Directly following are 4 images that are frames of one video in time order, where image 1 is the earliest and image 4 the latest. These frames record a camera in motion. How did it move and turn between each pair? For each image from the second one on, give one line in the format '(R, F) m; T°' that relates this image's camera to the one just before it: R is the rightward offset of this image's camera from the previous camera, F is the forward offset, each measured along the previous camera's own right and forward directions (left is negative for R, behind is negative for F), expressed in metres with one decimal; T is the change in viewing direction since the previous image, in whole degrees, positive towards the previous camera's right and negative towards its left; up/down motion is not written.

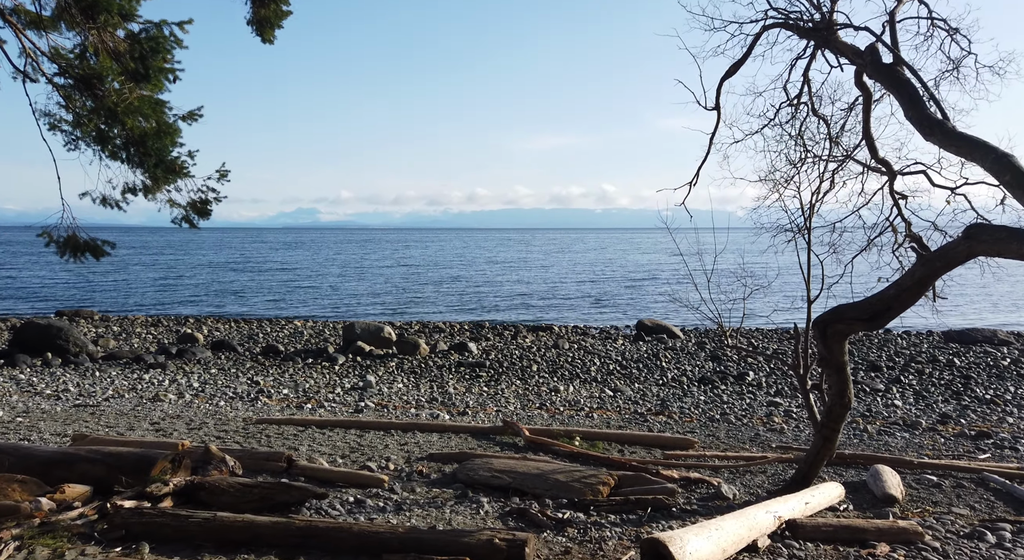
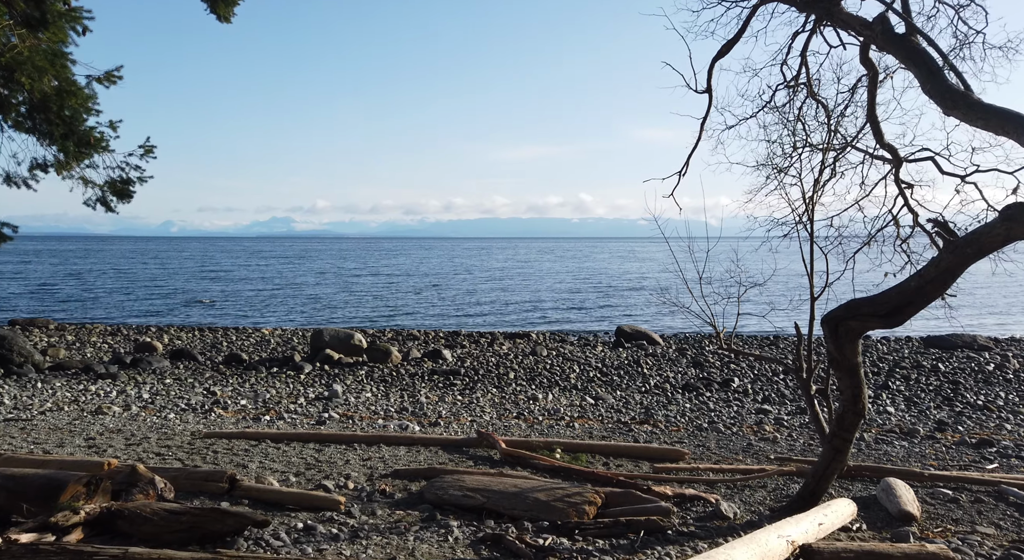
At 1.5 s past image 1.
(0.0, +0.7) m; +2°
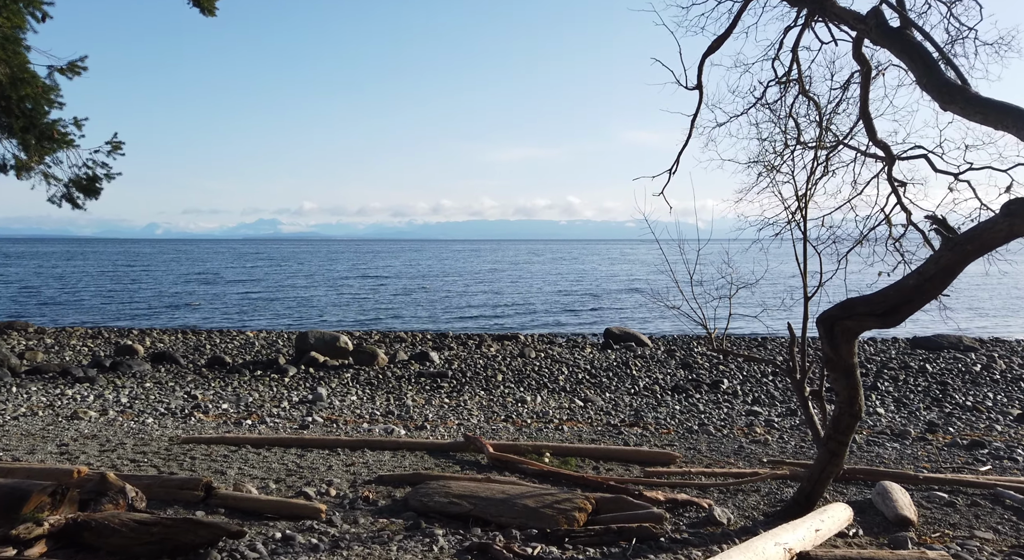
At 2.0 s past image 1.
(0.0, +0.2) m; +1°
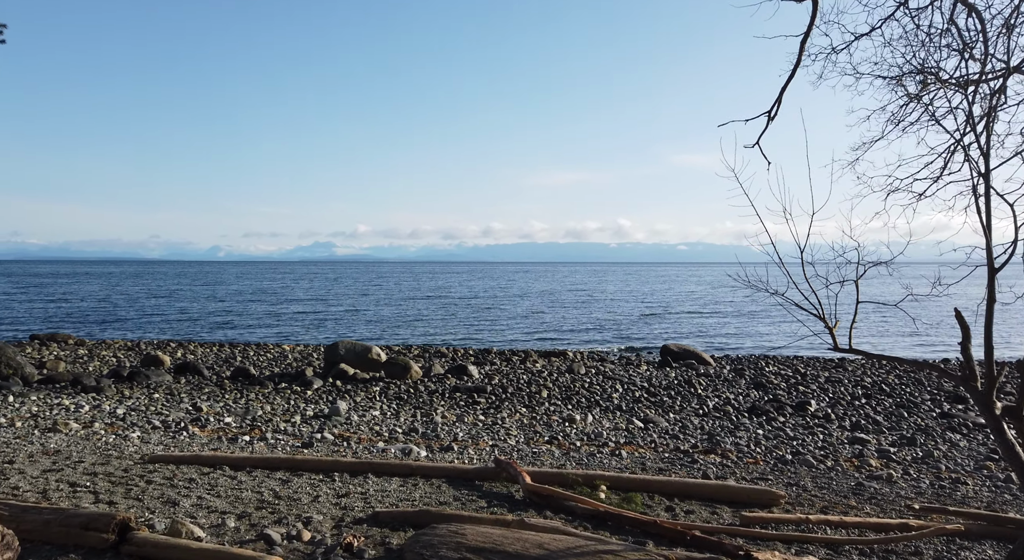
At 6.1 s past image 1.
(0.0, +1.9) m; -4°
